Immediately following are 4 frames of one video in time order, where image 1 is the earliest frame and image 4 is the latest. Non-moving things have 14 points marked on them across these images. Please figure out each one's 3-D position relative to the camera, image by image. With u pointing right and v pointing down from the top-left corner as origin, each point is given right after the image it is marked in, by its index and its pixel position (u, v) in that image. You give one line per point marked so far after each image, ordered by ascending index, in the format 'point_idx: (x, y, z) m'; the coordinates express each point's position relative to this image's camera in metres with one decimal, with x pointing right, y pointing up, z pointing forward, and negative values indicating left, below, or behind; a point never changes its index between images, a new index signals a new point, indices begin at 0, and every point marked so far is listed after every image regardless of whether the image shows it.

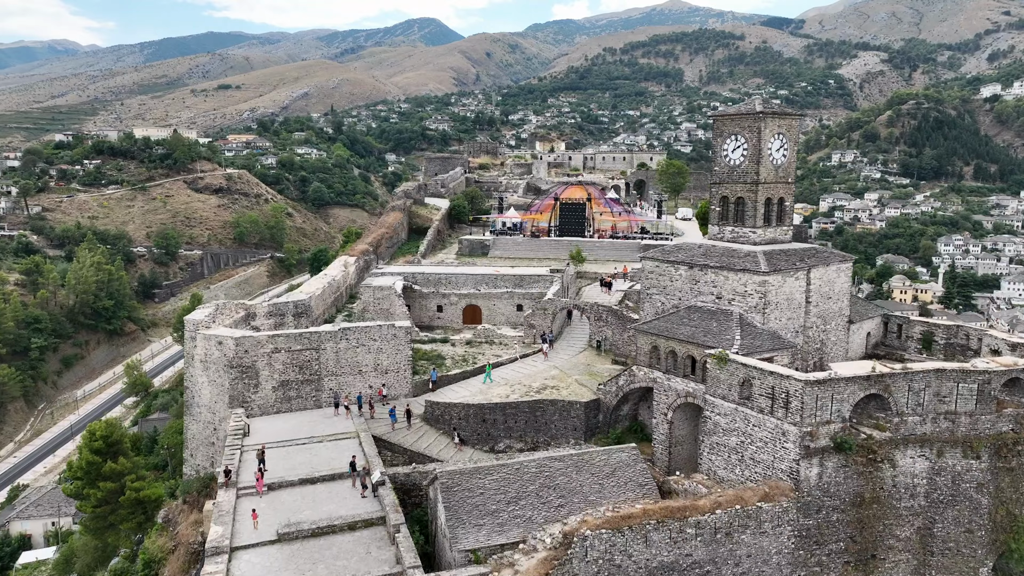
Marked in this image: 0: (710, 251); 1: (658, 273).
0: (+2.4, +0.4, +10.6) m
1: (+1.9, +0.2, +11.1) m
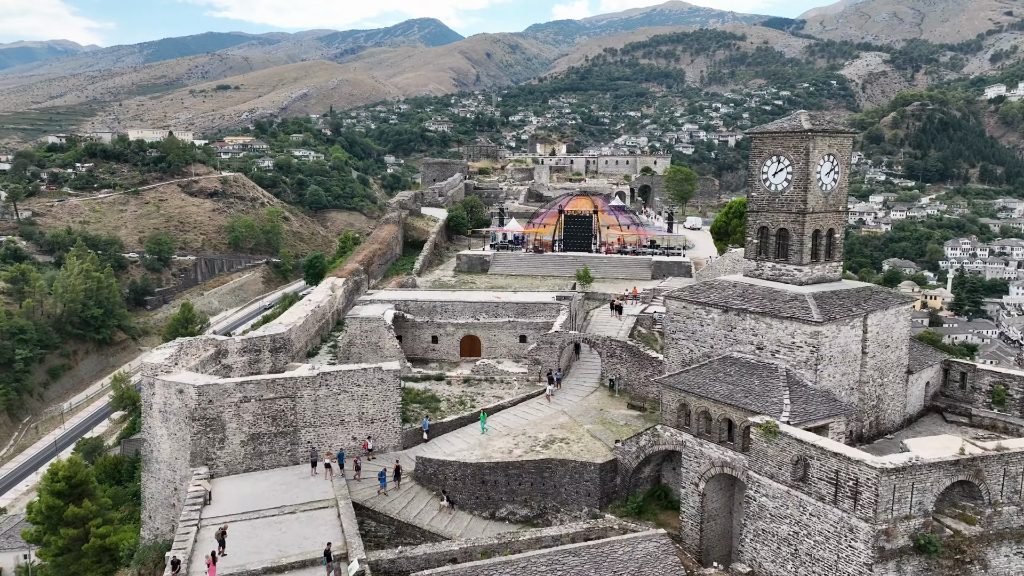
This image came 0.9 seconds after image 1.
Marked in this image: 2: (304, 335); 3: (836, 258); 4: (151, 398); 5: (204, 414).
0: (+2.5, 0.0, +9.1) m
1: (+1.9, -0.3, +9.5) m
2: (-3.5, -0.8, +14.5) m
3: (+3.5, +0.3, +9.3) m
4: (-4.5, -1.4, +10.9) m
5: (-3.7, -1.5, +10.4) m
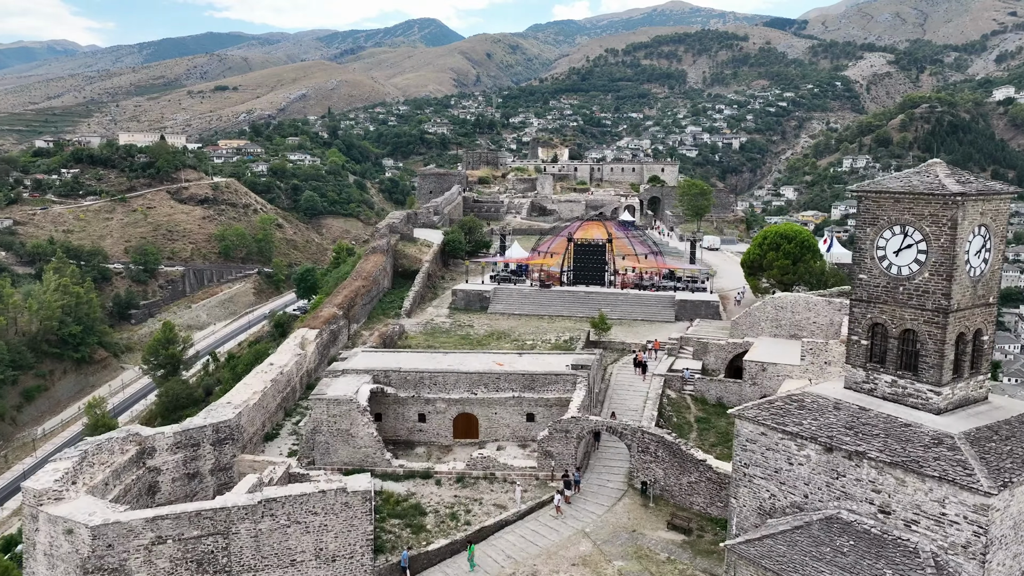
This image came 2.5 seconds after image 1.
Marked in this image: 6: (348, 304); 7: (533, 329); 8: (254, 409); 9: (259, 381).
0: (+2.5, -1.0, +6.3) m
1: (+2.0, -1.2, +6.8) m
2: (-3.4, -1.7, +11.8) m
3: (+3.6, -0.6, +6.5) m
4: (-4.5, -2.3, +8.1) m
5: (-3.7, -2.5, +7.7) m
6: (-3.3, -0.3, +17.5) m
7: (+0.4, -0.9, +18.2) m
8: (-3.5, -1.6, +11.6) m
9: (-3.7, -1.3, +12.4) m
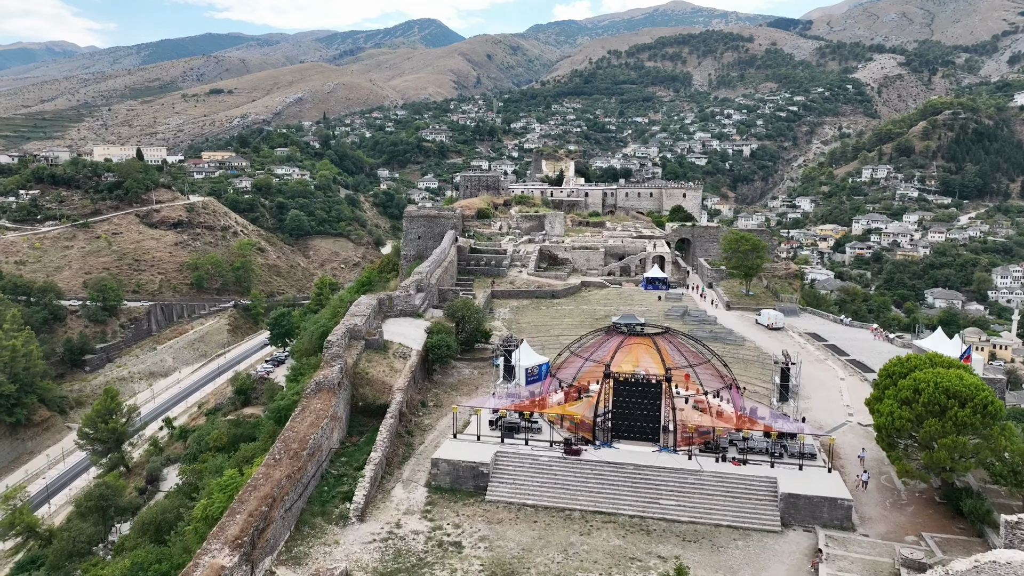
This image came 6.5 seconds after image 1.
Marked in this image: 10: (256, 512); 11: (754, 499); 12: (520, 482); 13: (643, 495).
0: (+2.7, -3.6, -0.6) m
1: (+2.2, -3.9, -0.2) m
2: (-3.3, -4.3, +4.8) m
3: (+3.7, -3.2, -0.4) m
4: (-4.3, -4.9, +1.1) m
5: (-3.5, -5.1, +0.7) m
6: (-3.2, -2.9, +10.5) m
7: (+0.6, -3.5, +11.2) m
8: (-3.3, -4.2, +4.7) m
9: (-3.5, -4.0, +5.5) m
10: (-3.2, -2.9, +10.8) m
11: (+3.4, -2.9, +12.3) m
12: (+0.1, -2.9, +13.1) m
13: (+1.9, -3.1, +12.6) m
